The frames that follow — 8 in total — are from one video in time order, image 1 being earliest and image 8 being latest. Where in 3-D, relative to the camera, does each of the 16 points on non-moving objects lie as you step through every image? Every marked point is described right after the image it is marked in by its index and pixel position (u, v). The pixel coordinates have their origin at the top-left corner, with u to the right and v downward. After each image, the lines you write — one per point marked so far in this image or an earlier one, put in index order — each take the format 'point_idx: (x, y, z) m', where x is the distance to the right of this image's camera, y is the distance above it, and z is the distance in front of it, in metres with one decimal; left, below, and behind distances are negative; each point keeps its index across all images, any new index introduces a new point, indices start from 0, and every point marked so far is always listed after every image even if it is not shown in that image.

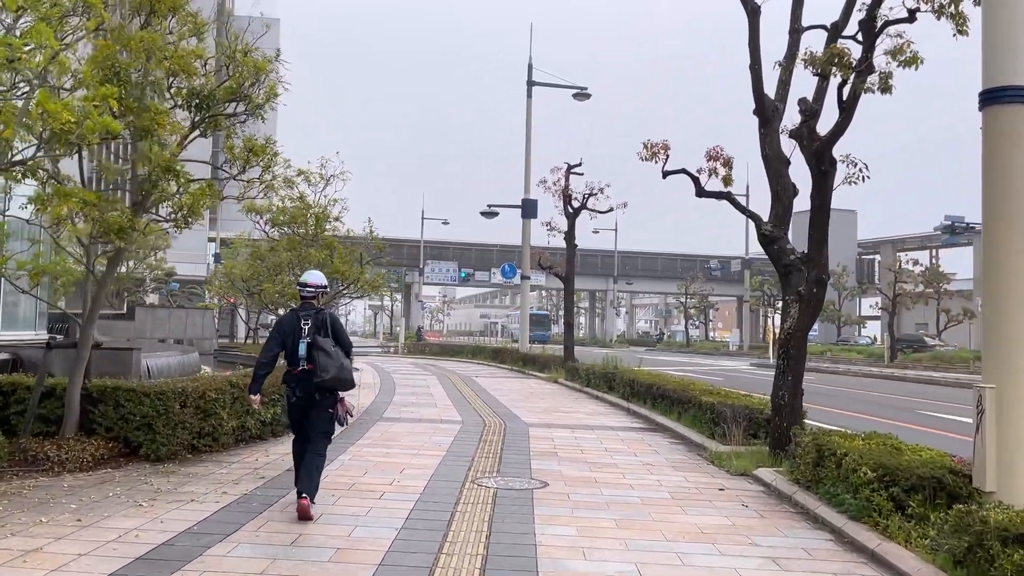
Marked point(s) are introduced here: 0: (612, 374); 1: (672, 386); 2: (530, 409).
0: (+2.0, -1.7, +16.7) m
1: (+2.5, -1.5, +13.2) m
2: (+0.3, -2.1, +14.2) m
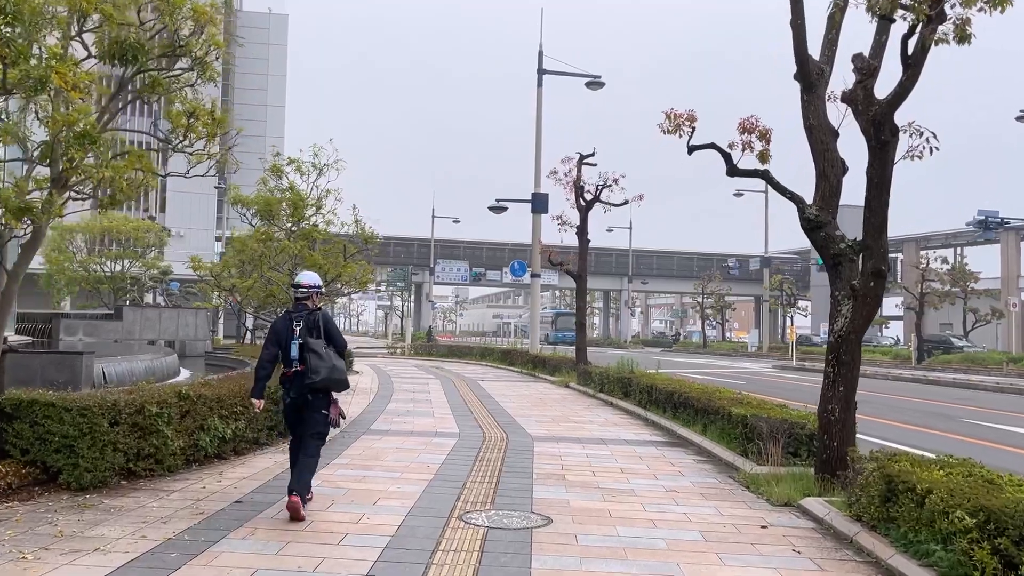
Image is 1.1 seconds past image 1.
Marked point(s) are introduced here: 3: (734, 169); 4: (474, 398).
0: (+2.1, -1.7, +15.4) m
1: (+2.6, -1.5, +11.8) m
2: (+0.4, -2.0, +12.8) m
3: (+2.2, +1.2, +8.2) m
4: (-0.8, -2.1, +15.9) m
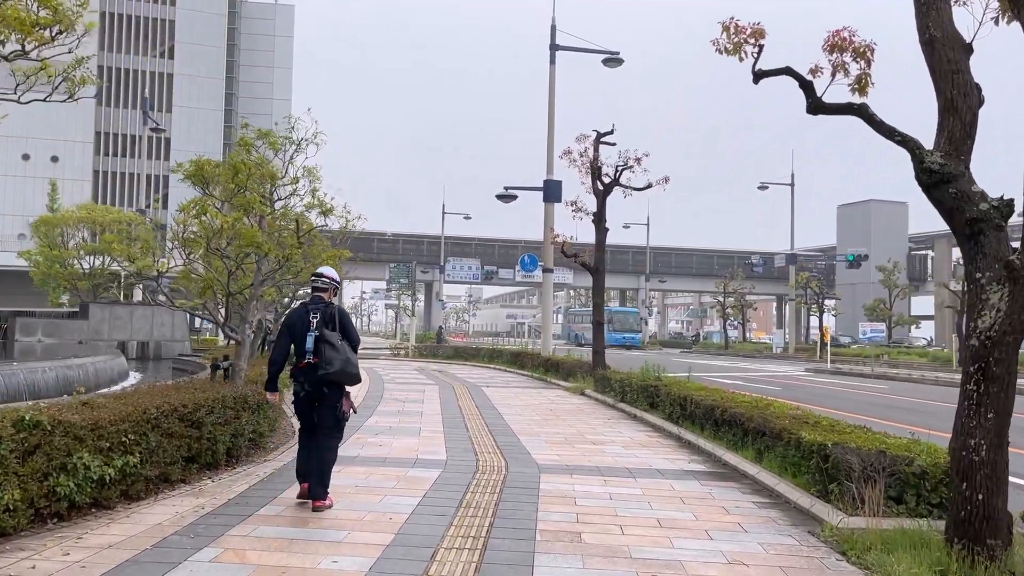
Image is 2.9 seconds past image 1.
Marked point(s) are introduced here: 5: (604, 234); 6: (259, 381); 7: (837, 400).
0: (+2.2, -1.6, +13.0) m
1: (+2.6, -1.4, +9.4) m
2: (+0.4, -1.9, +10.5) m
3: (+2.2, +1.3, +5.9) m
4: (-0.7, -2.0, +13.6) m
5: (+2.1, +1.2, +18.8) m
6: (-2.8, -1.0, +9.1) m
7: (+7.5, -2.6, +19.3) m
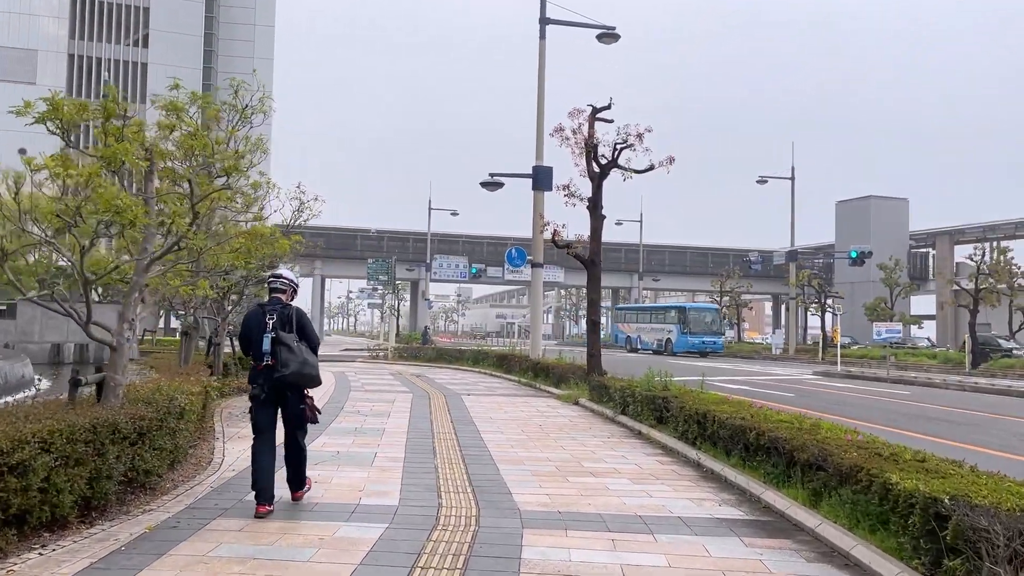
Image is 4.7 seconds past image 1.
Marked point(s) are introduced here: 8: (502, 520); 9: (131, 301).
0: (+1.9, -1.5, +10.9) m
1: (+2.4, -1.3, +7.3) m
2: (+0.2, -1.8, +8.4) m
3: (+2.0, +1.4, +3.7) m
4: (-0.9, -1.9, +11.4) m
5: (+1.8, +1.3, +16.6) m
6: (-3.0, -0.9, +6.9) m
7: (+7.2, -2.5, +17.2) m
8: (-0.1, -1.7, +6.1) m
9: (-2.9, -0.1, +6.4) m
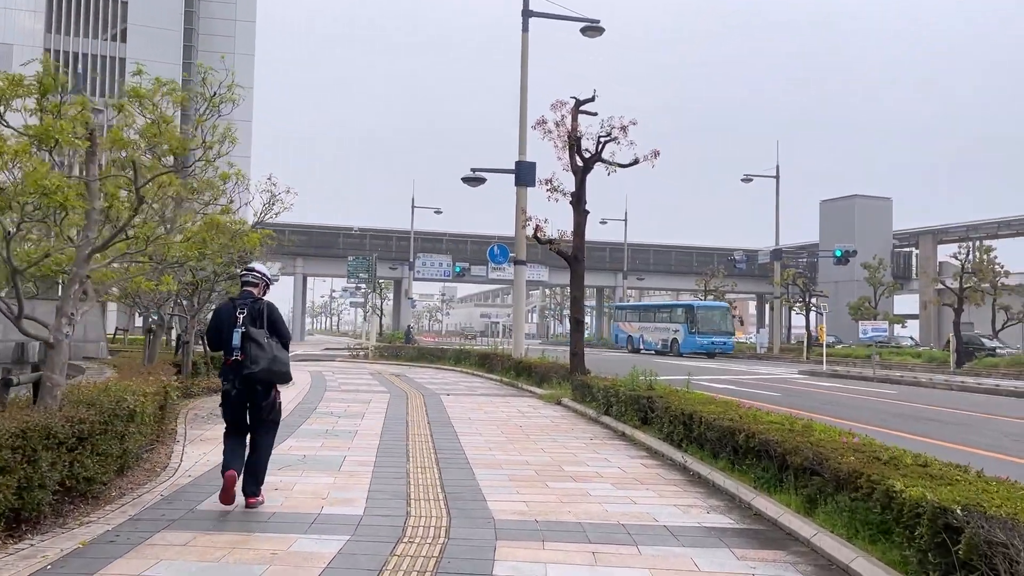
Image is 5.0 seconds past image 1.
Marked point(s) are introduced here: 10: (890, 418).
0: (+1.7, -1.4, +10.5) m
1: (+2.2, -1.2, +6.9) m
2: (0.0, -1.8, +7.9) m
3: (+1.9, +1.5, +3.3) m
4: (-1.2, -1.8, +11.0) m
5: (+1.4, +1.4, +16.2) m
6: (-3.2, -0.8, +6.4) m
7: (+6.8, -2.4, +16.9) m
8: (-0.3, -1.6, +5.6) m
9: (-3.1, 0.0, +5.9) m
10: (+6.8, -2.3, +14.9) m
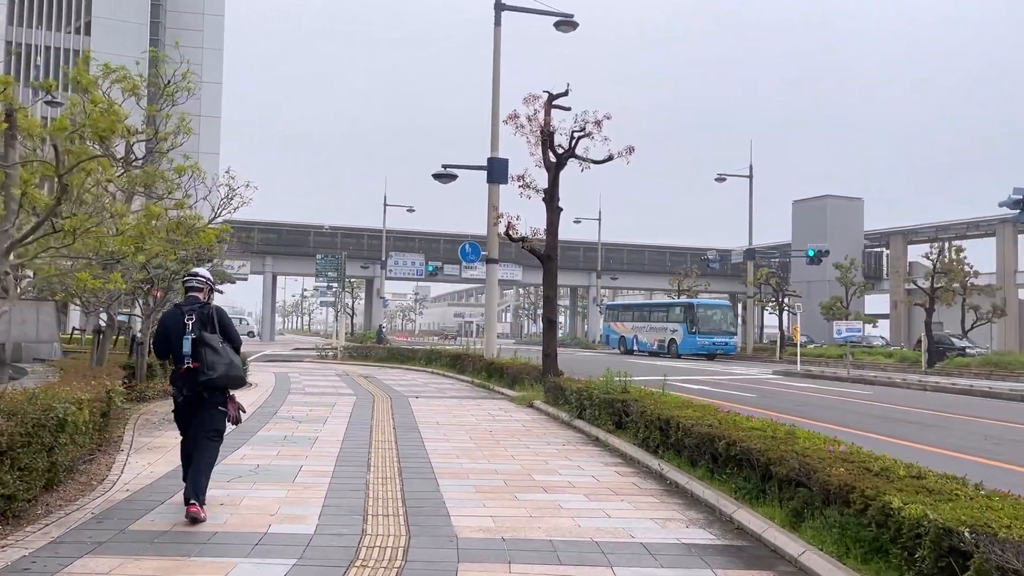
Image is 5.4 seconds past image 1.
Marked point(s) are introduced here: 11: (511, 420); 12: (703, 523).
0: (+1.3, -1.4, +10.0) m
1: (+1.9, -1.2, +6.5) m
2: (-0.3, -1.7, +7.5) m
3: (+1.7, +1.5, +2.9) m
4: (-1.6, -1.8, +10.5) m
5: (+0.8, +1.4, +15.8) m
6: (-3.4, -0.8, +5.9) m
7: (+6.2, -2.4, +16.6) m
8: (-0.5, -1.6, +5.1) m
9: (-3.3, 0.0, +5.4) m
10: (+6.3, -2.3, +14.7) m
11: (0.0, -1.9, +12.2) m
12: (+1.4, -1.7, +6.2) m
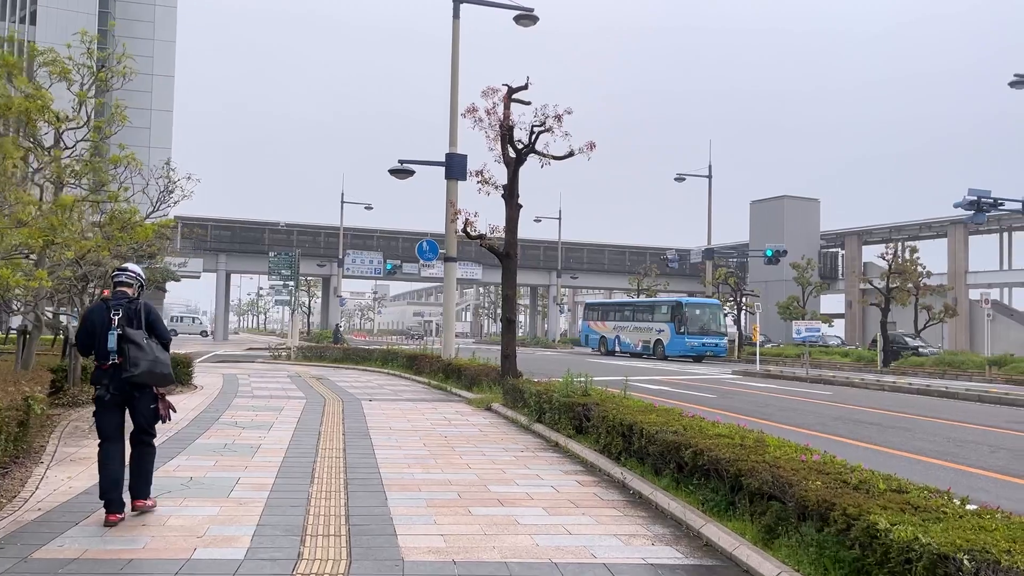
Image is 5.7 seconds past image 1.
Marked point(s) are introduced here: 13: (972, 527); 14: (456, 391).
0: (+0.8, -1.4, +9.6) m
1: (+1.6, -1.2, +6.1) m
2: (-0.7, -1.7, +7.0) m
3: (+1.5, +1.5, +2.5) m
4: (-2.1, -1.8, +9.9) m
5: (+0.1, +1.4, +15.3) m
6: (-3.7, -0.8, +5.2) m
7: (+5.4, -2.4, +16.5) m
8: (-0.8, -1.6, +4.6) m
9: (-3.6, 0.0, +4.7) m
10: (+5.5, -2.3, +14.5) m
11: (-0.6, -1.9, +11.8) m
12: (+1.1, -1.7, +5.8) m
13: (+2.2, -1.1, +4.0) m
14: (-1.1, -2.0, +16.4) m
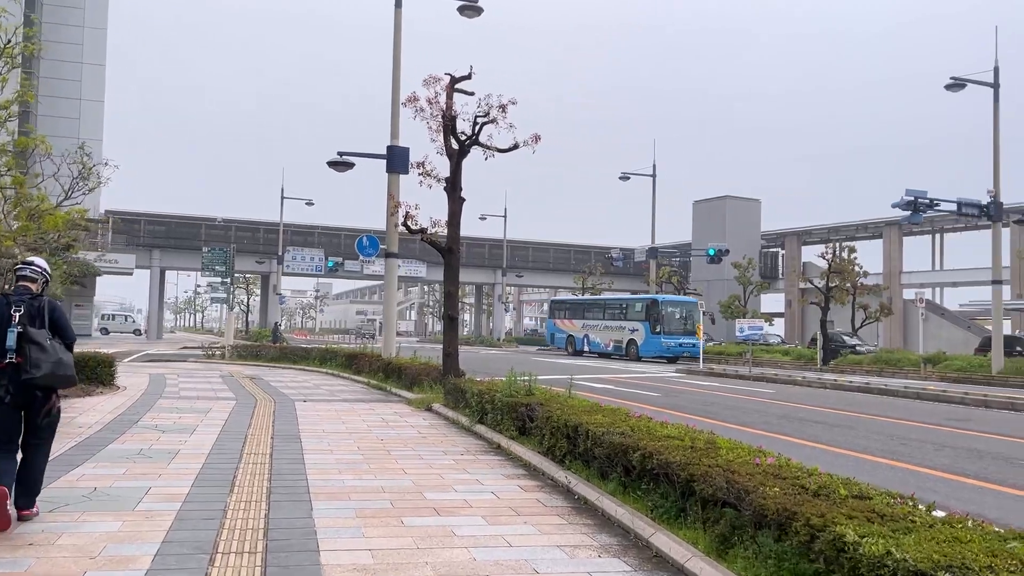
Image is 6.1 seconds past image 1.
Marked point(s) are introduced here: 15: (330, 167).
0: (+0.1, -1.3, +9.2) m
1: (+1.2, -1.2, +5.7) m
2: (-1.2, -1.7, +6.5) m
3: (+1.4, +1.5, +2.2) m
4: (-2.8, -1.7, +9.3) m
5: (-1.0, +1.5, +14.8) m
6: (-4.1, -0.7, +4.5) m
7: (+4.3, -2.4, +16.3) m
8: (-1.1, -1.6, +4.1) m
9: (-3.9, +0.1, +4.0) m
10: (+4.5, -2.3, +14.4) m
11: (-1.4, -1.9, +11.2) m
12: (+0.7, -1.7, +5.4) m
13: (+1.9, -1.1, +3.6) m
14: (-2.2, -2.0, +15.8) m
15: (-4.3, +2.9, +19.7) m
